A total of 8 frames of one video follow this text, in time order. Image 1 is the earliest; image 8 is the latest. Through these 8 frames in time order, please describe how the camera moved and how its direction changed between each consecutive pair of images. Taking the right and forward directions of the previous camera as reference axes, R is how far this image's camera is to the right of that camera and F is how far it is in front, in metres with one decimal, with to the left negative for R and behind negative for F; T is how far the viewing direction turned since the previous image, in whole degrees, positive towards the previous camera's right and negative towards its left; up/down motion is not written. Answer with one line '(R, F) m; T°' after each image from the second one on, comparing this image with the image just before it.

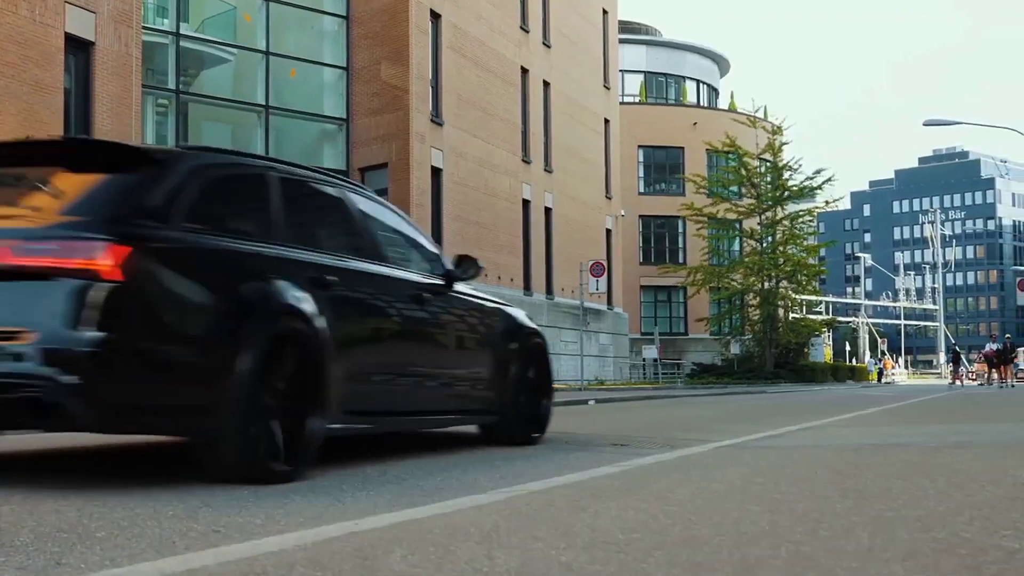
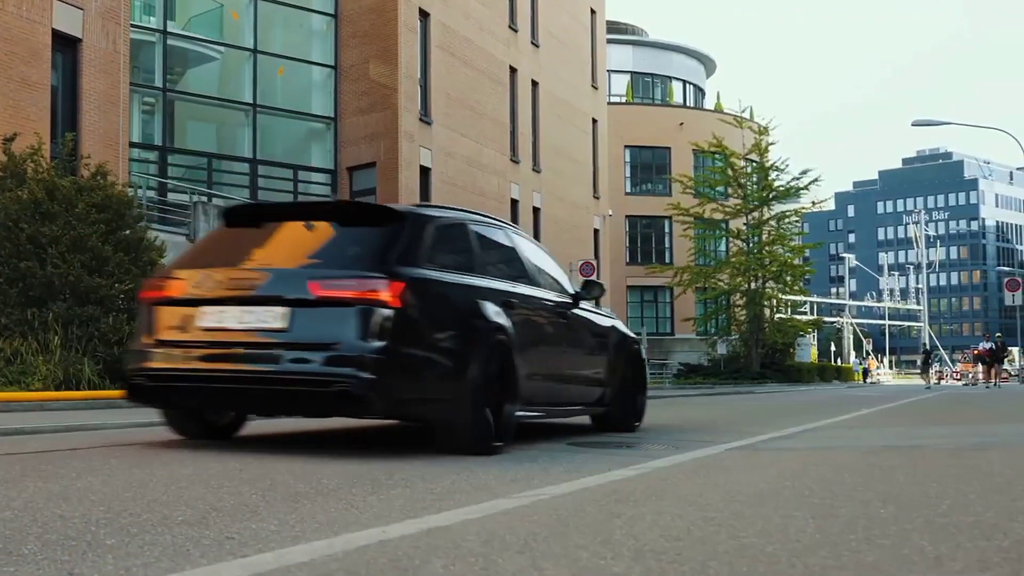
(-0.1, +0.2) m; +1°
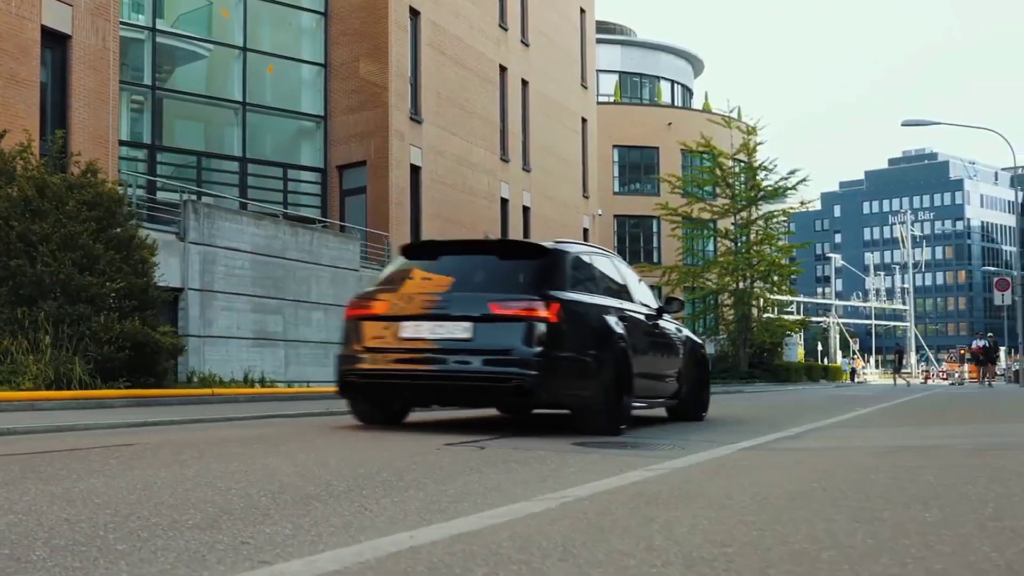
(-0.1, +0.2) m; +1°
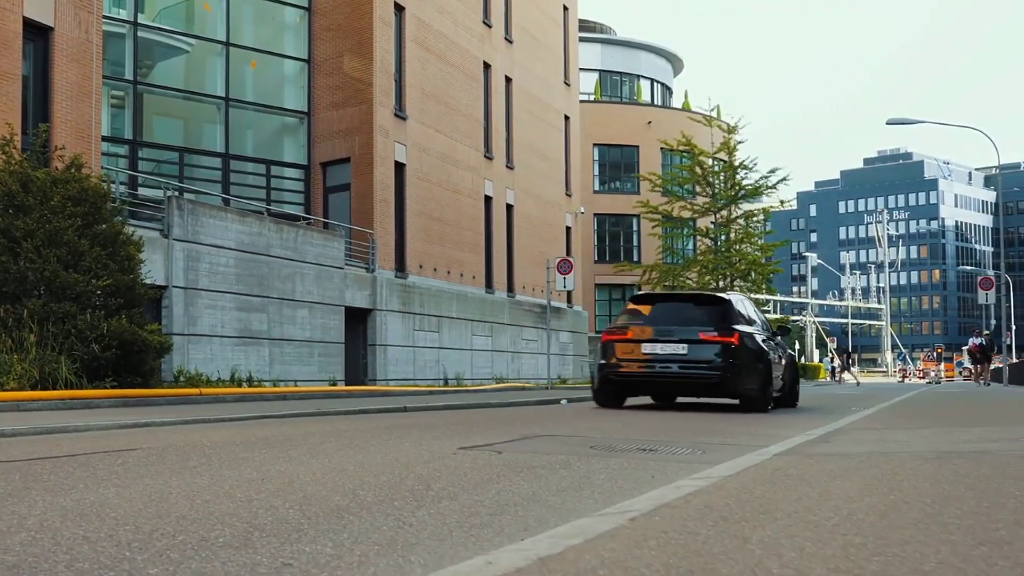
(-0.3, +0.4) m; +1°
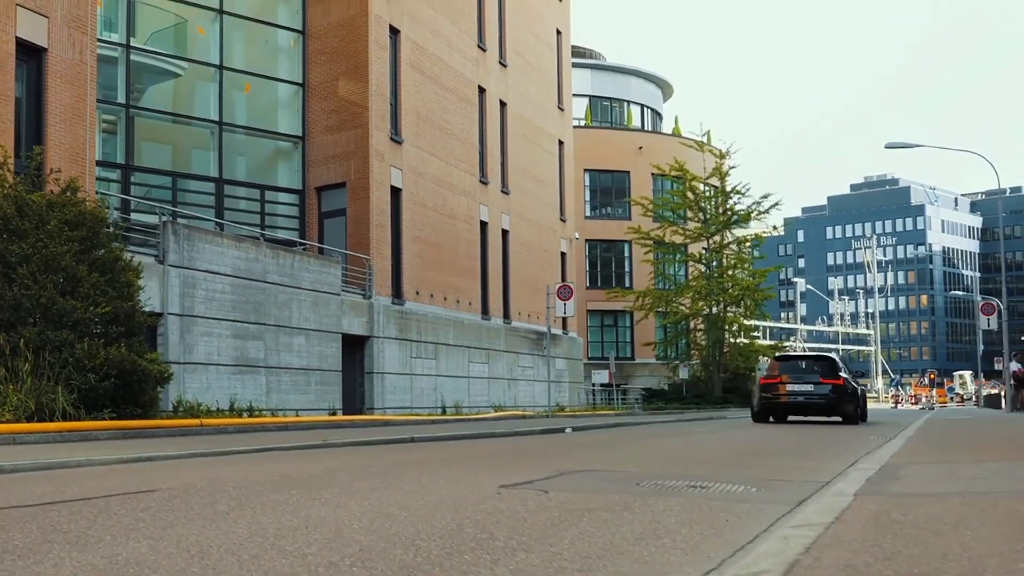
(-0.4, +0.7) m; +1°
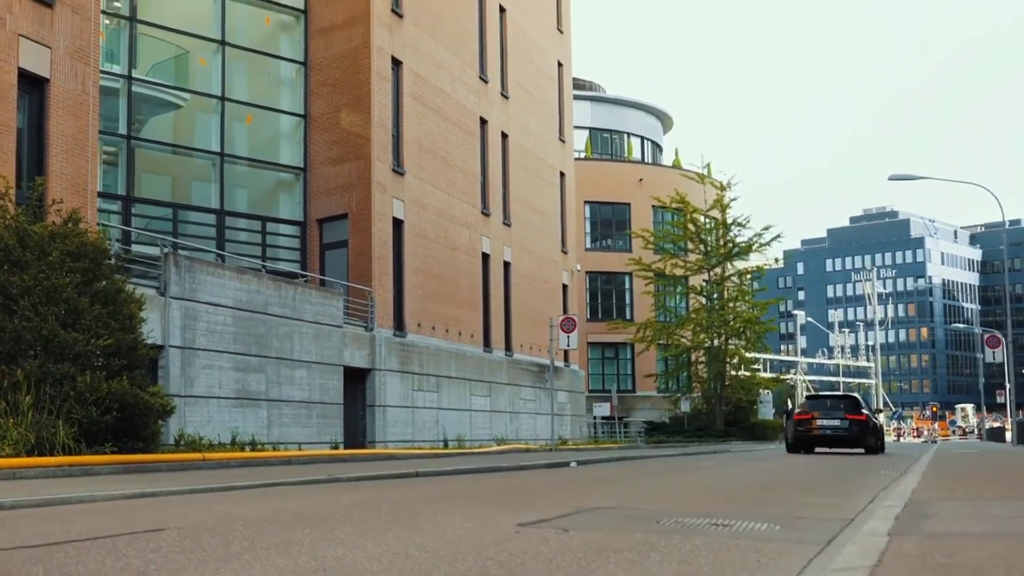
(-0.1, +0.3) m; 0°
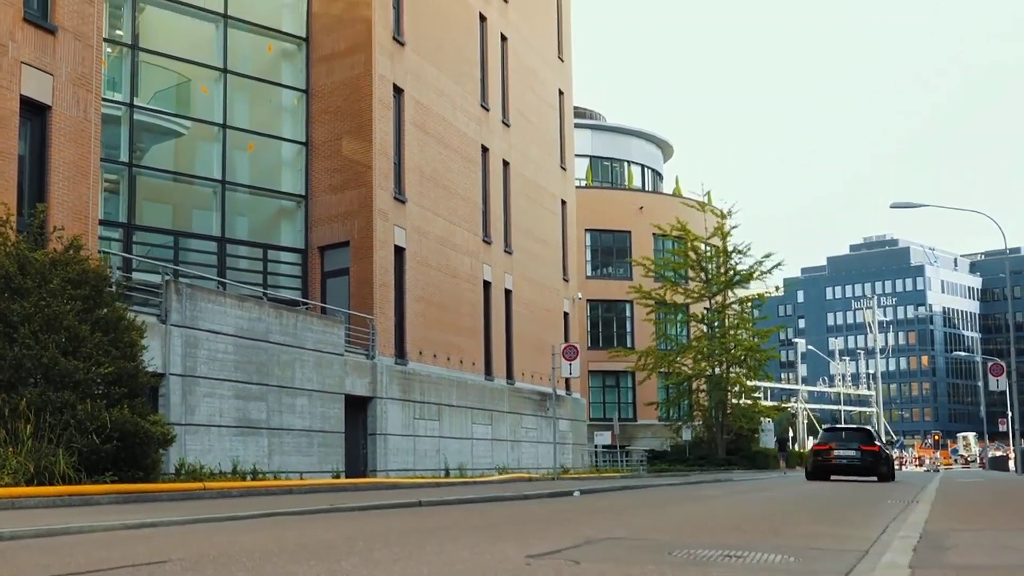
(-0.1, +0.2) m; 0°
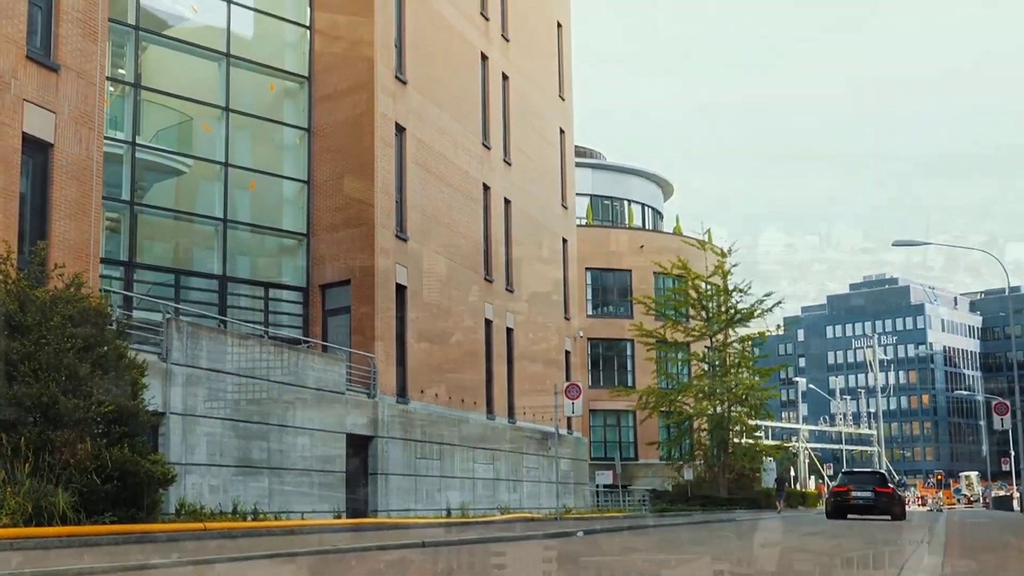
(-0.1, +0.1) m; 0°
